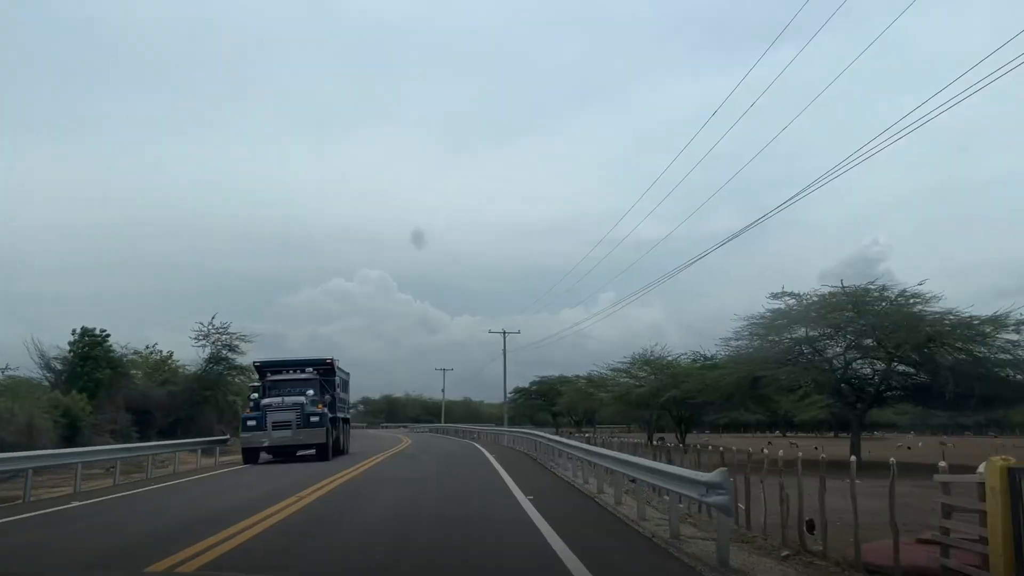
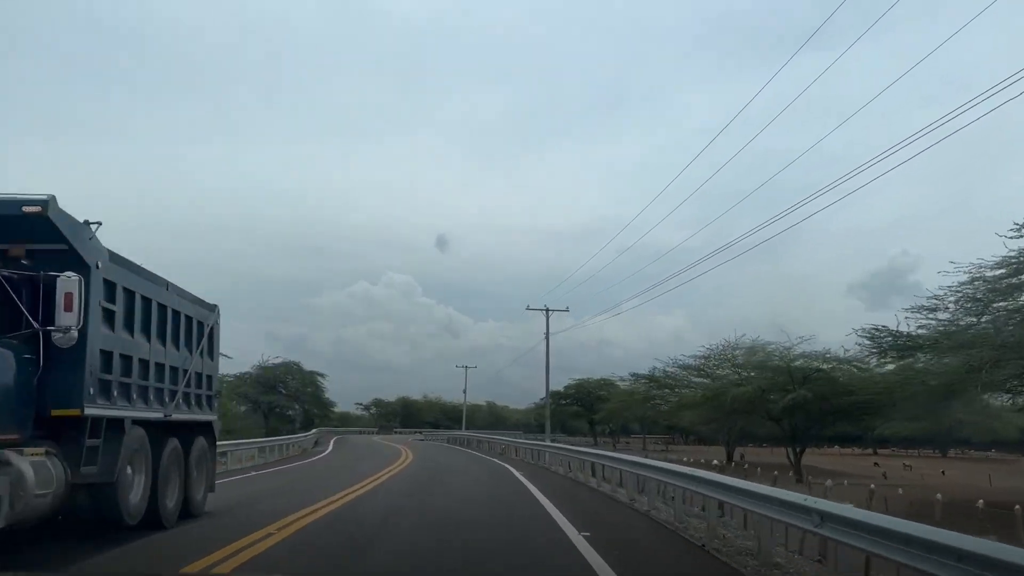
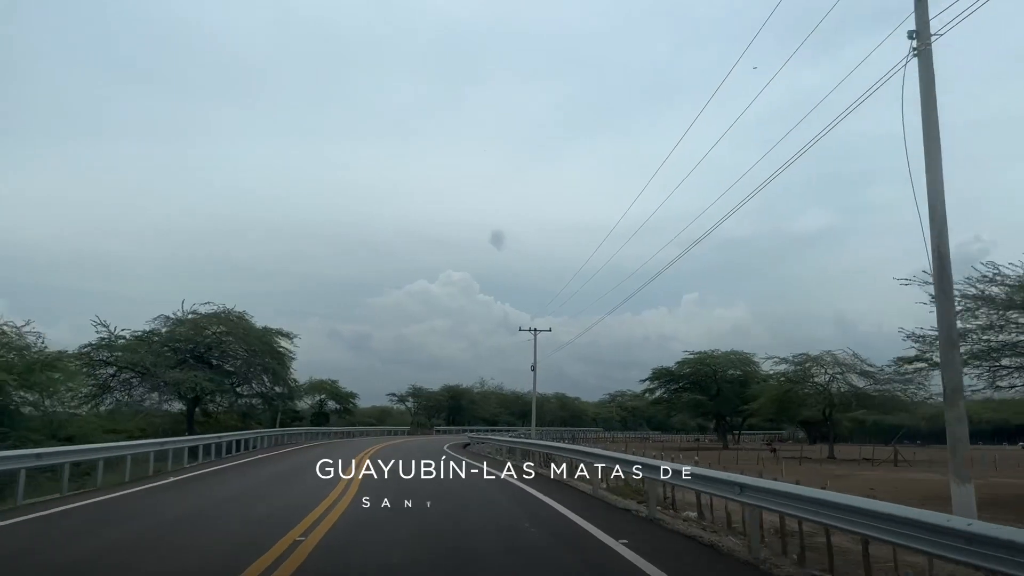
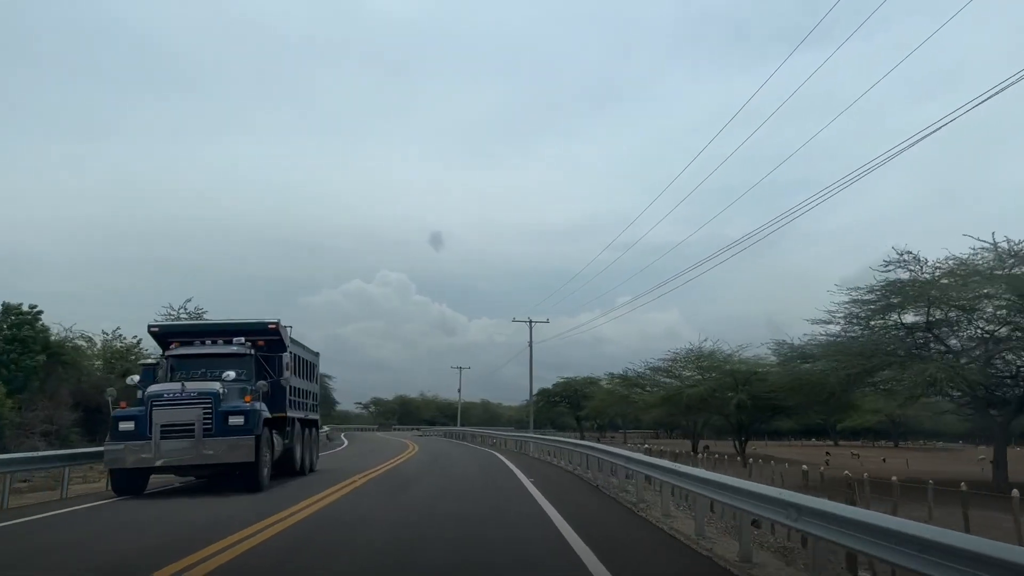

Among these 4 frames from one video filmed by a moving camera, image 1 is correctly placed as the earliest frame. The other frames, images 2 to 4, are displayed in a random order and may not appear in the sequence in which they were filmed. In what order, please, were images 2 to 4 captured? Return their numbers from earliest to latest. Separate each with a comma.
4, 2, 3
